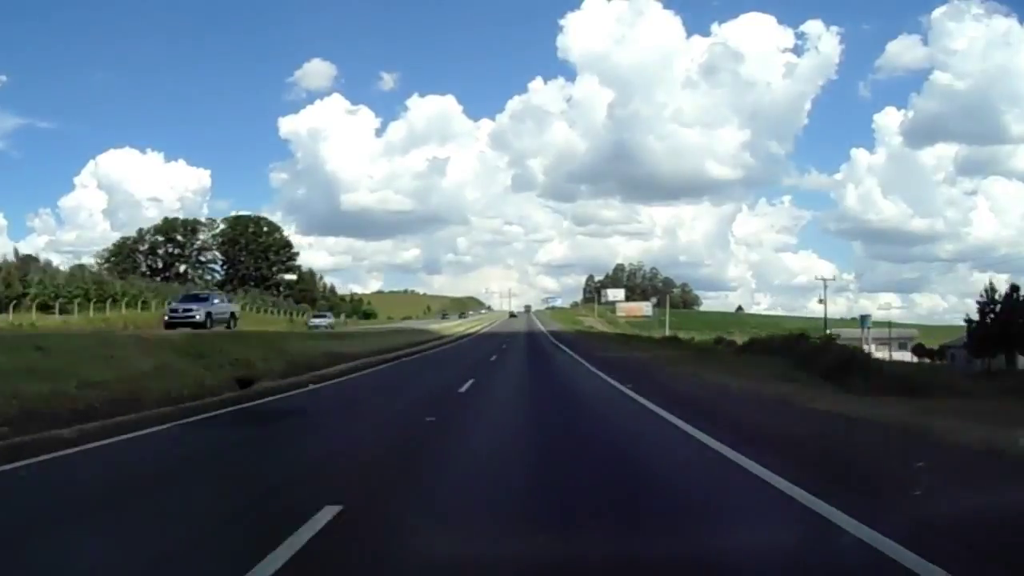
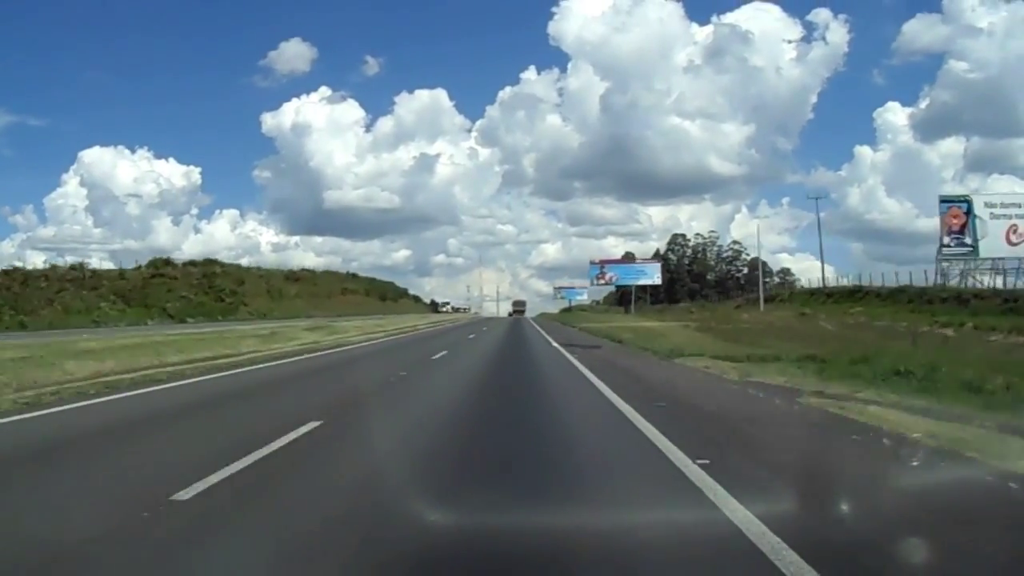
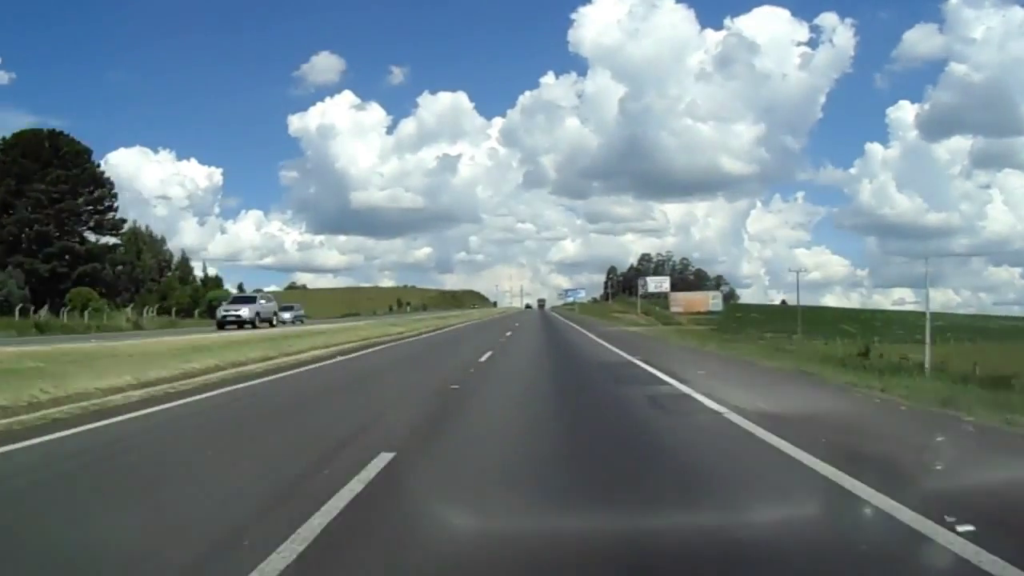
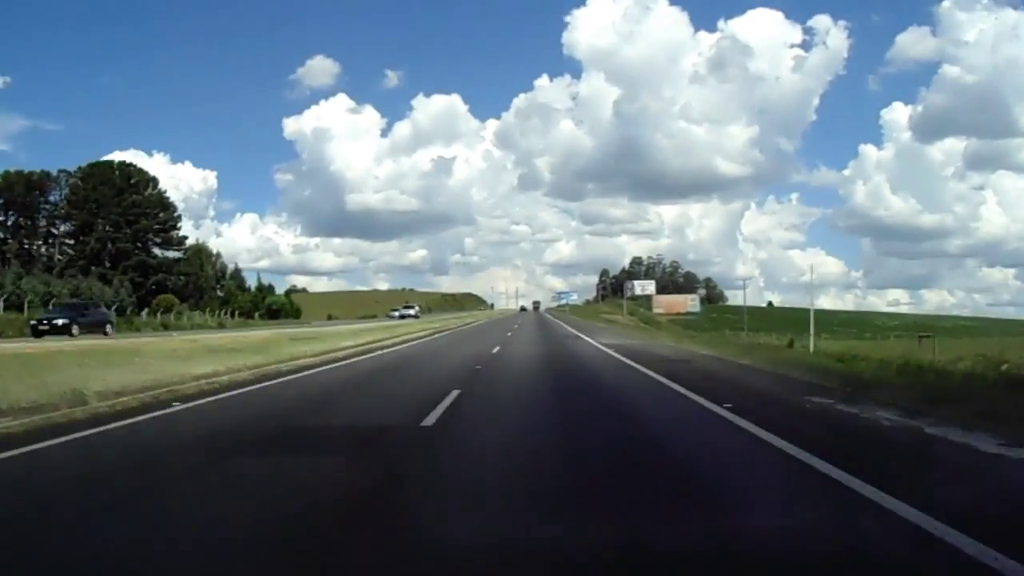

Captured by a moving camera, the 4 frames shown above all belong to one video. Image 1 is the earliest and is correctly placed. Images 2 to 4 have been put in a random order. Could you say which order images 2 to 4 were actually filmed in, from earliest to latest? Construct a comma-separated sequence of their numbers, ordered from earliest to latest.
4, 3, 2
